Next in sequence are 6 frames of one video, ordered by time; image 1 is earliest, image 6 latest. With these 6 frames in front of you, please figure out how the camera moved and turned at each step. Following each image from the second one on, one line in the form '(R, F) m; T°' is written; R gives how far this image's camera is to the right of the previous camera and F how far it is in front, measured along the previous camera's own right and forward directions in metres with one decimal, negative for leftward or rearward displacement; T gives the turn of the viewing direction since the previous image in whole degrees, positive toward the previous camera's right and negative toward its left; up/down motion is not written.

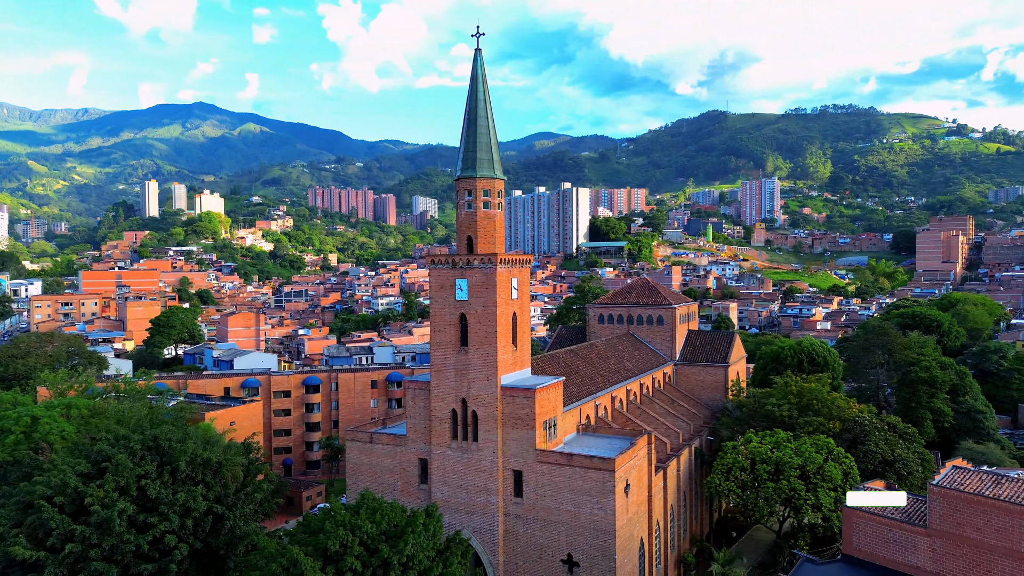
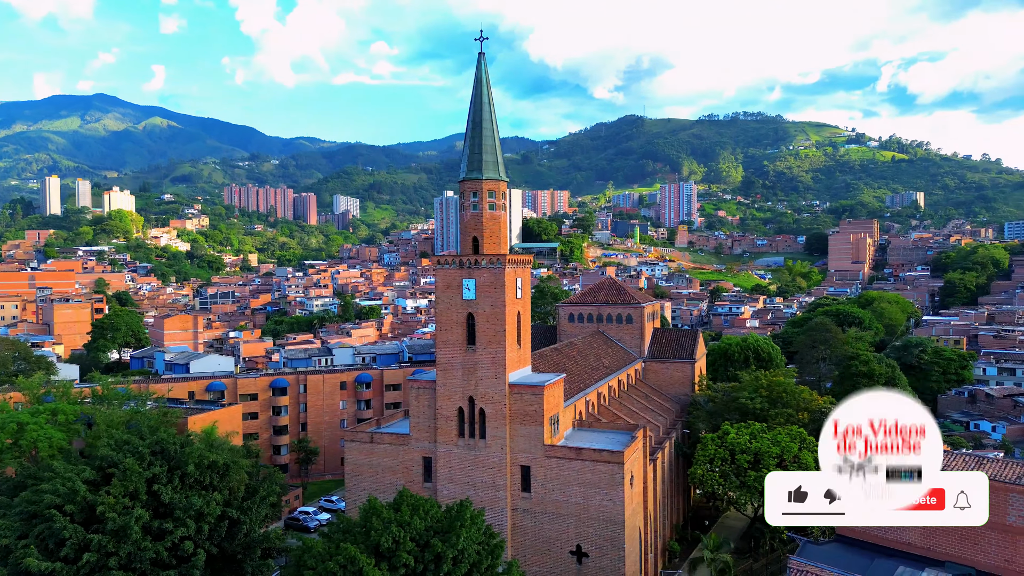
(-2.9, -0.4) m; +6°
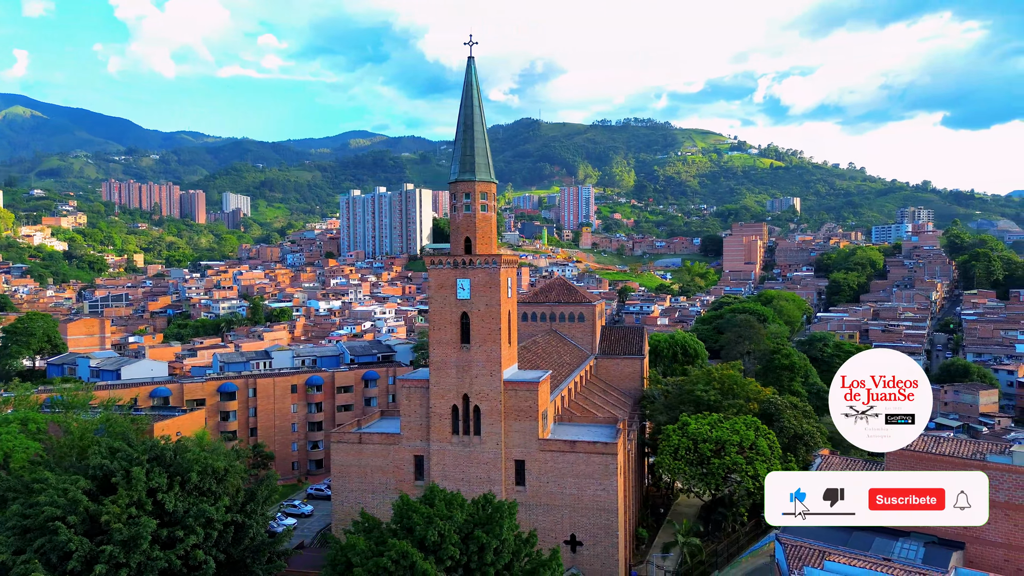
(-3.3, -0.4) m; +8°
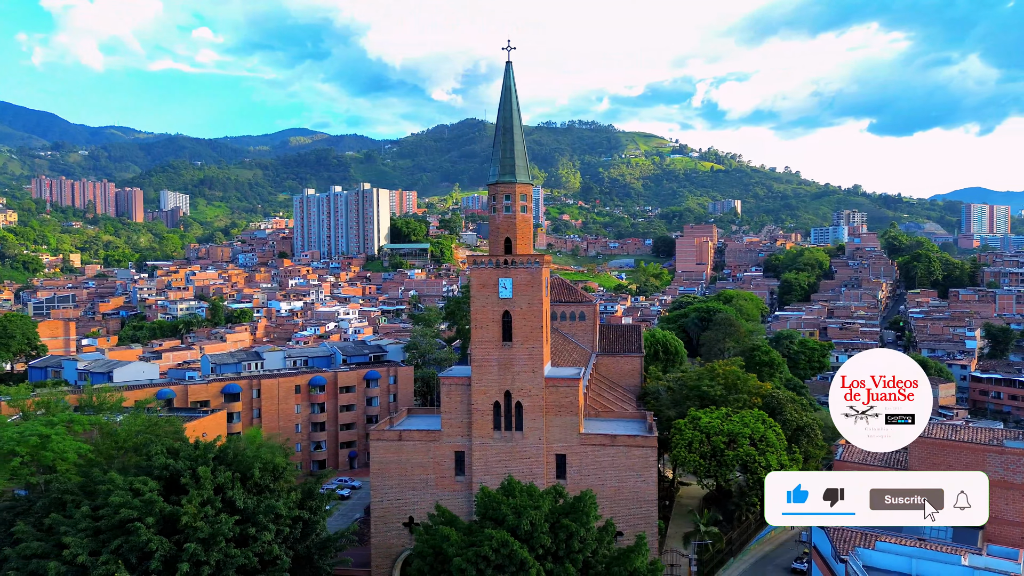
(-3.4, -0.6) m; +4°
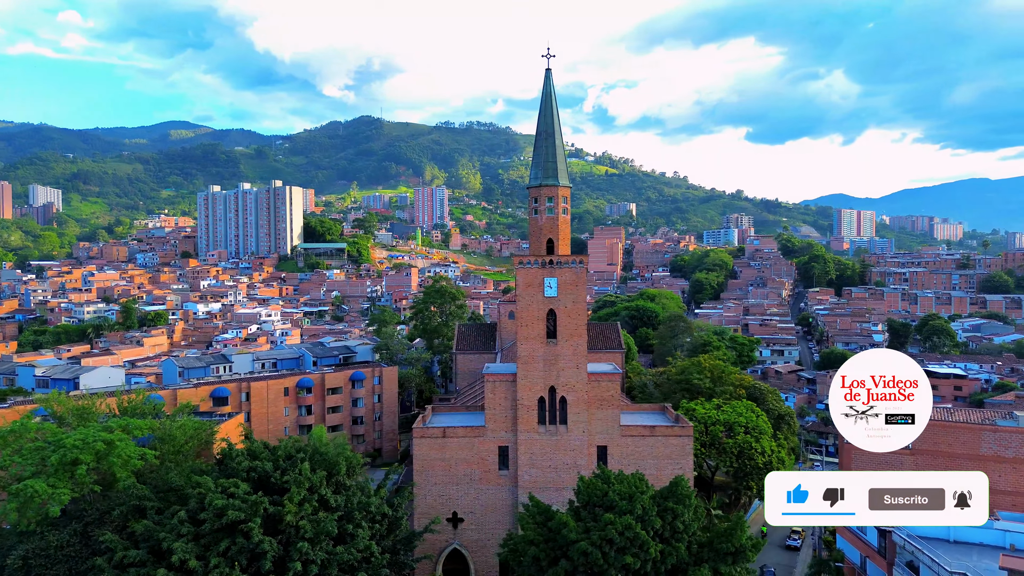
(-5.3, -0.5) m; +8°
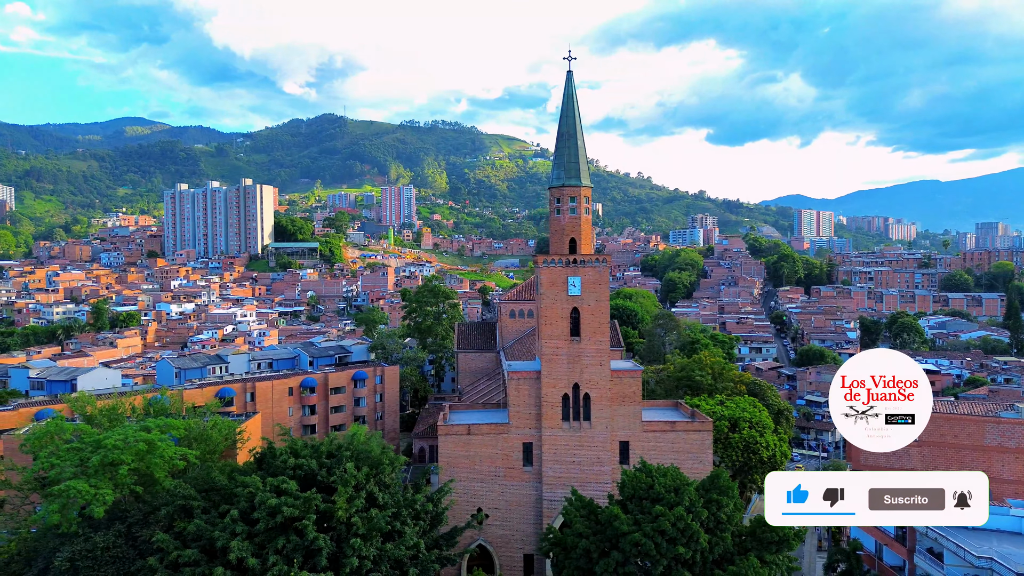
(-2.2, -0.3) m; +3°
